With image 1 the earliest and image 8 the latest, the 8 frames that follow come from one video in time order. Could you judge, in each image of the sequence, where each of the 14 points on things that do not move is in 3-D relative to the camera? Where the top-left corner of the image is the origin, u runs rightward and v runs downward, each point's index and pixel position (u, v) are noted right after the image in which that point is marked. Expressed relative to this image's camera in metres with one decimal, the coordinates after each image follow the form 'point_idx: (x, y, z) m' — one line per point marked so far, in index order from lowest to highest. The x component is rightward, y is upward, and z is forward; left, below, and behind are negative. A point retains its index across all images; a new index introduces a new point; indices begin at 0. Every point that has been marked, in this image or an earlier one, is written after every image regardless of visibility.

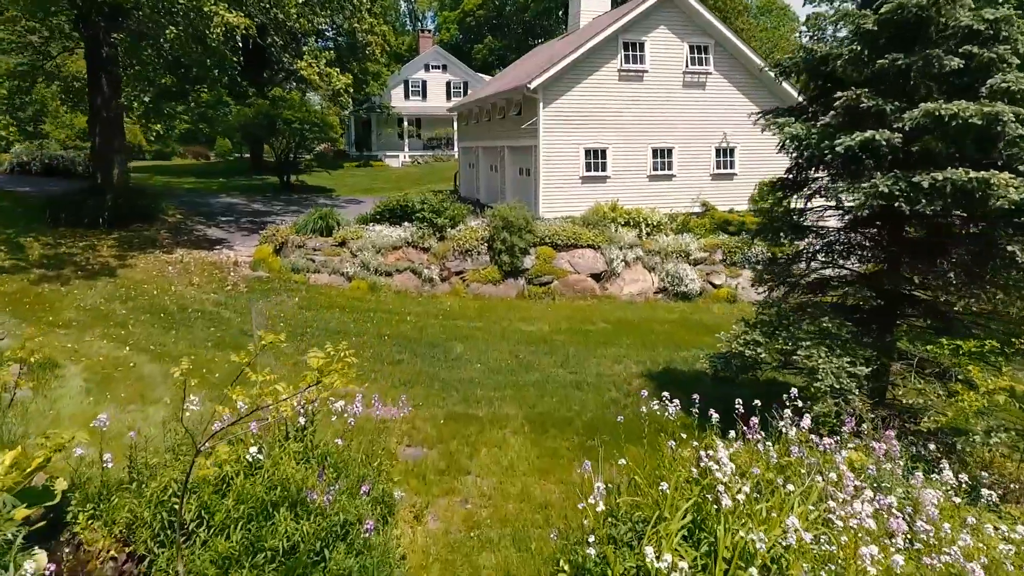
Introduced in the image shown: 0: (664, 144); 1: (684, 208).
0: (+4.1, +3.9, +19.5) m
1: (+4.8, +2.2, +20.1) m
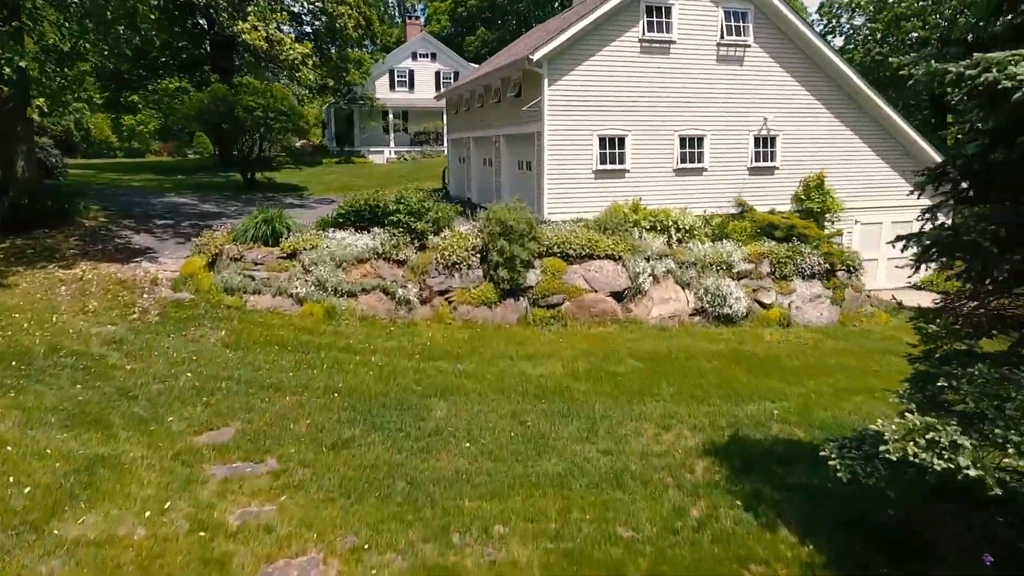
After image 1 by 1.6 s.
0: (+4.1, +3.5, +16.2) m
1: (+4.7, +1.8, +16.8) m
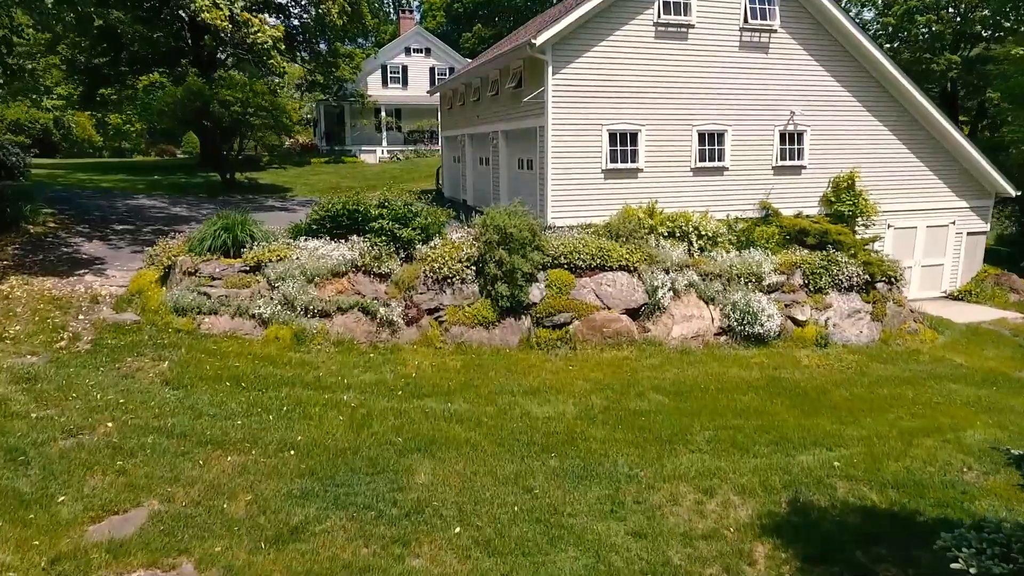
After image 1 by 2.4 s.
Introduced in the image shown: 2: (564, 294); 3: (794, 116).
0: (+4.1, +3.3, +14.5) m
1: (+4.7, +1.6, +15.1) m
2: (+0.8, -0.1, +10.9) m
3: (+6.0, +3.6, +15.2) m
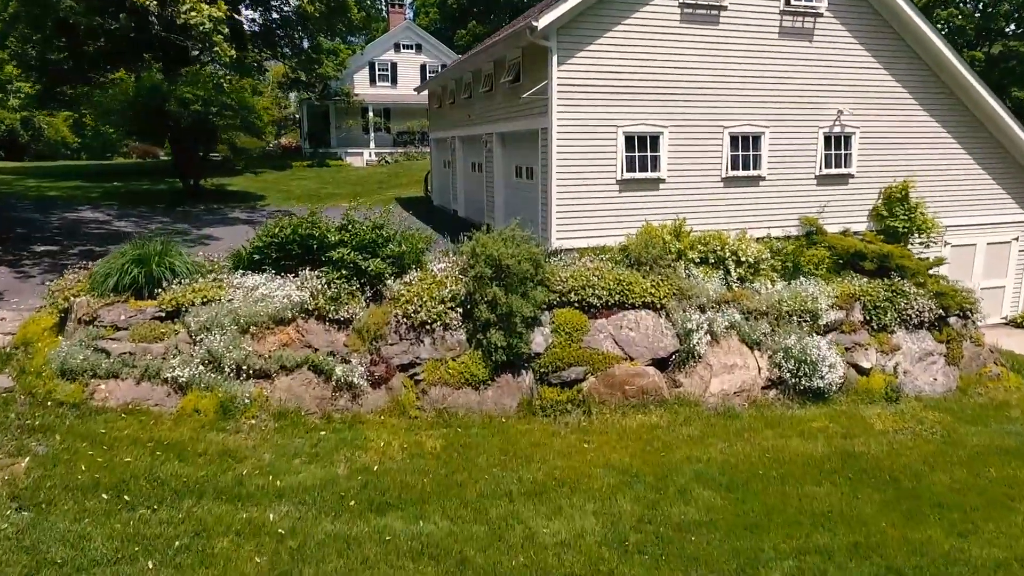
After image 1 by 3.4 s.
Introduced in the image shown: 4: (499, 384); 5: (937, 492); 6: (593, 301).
0: (+4.0, +2.7, +12.2) m
1: (+4.7, +1.0, +12.8) m
2: (+0.8, -0.7, +8.6) m
3: (+5.9, +3.1, +12.9) m
4: (-0.2, -1.1, +8.2) m
5: (+4.2, -2.0, +7.1) m
6: (+1.0, -0.2, +9.0) m
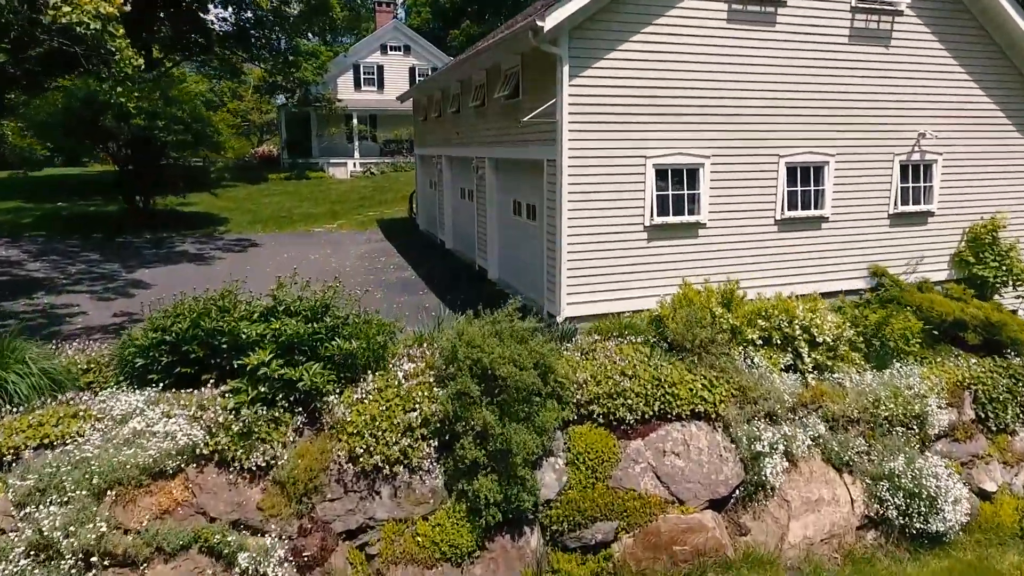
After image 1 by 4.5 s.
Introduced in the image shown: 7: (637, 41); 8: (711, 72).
0: (+4.0, +1.8, +9.6) m
1: (+4.6, +0.1, +10.2) m
2: (+0.7, -1.6, +6.0) m
3: (+5.8, +2.1, +10.3) m
4: (-0.2, -2.1, +5.6) m
5: (+4.2, -3.0, +4.5) m
6: (+1.0, -1.1, +6.4) m
7: (+1.5, +2.9, +8.5) m
8: (+2.5, +2.7, +8.9) m
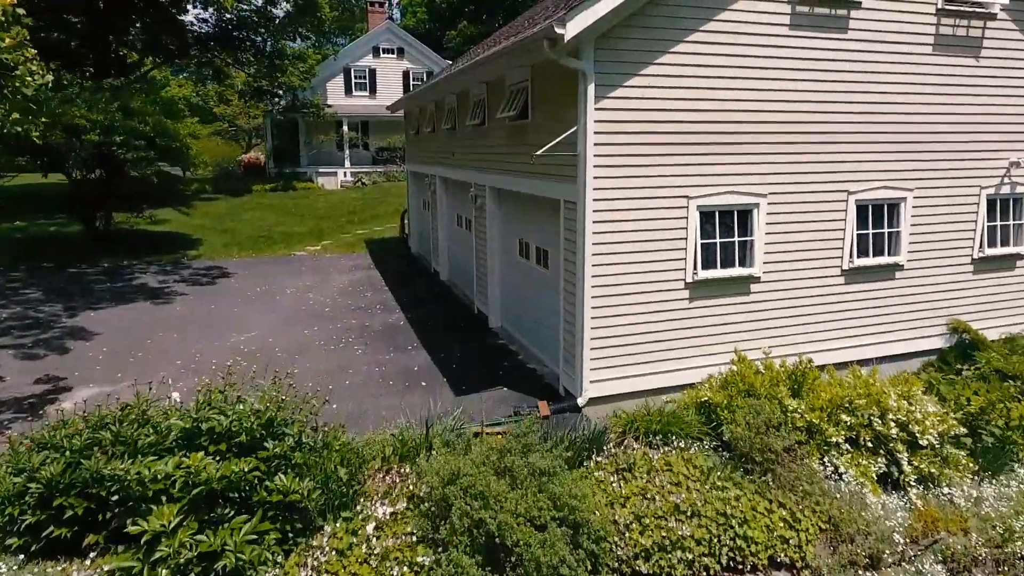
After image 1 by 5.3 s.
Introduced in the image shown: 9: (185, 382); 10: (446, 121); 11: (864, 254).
0: (+4.0, +1.1, +7.8) m
1: (+4.7, -0.7, +8.4) m
2: (+0.8, -2.3, +4.2) m
3: (+5.9, +1.4, +8.5) m
4: (-0.1, -2.8, +3.8) m
5: (+4.3, -3.7, +2.8) m
6: (+1.1, -1.9, +4.6) m
7: (+1.6, +2.2, +6.7) m
8: (+2.6, +2.0, +7.1) m
9: (-3.9, -1.1, +8.5) m
10: (-1.1, +2.9, +12.3) m
11: (+3.9, +0.4, +8.0) m
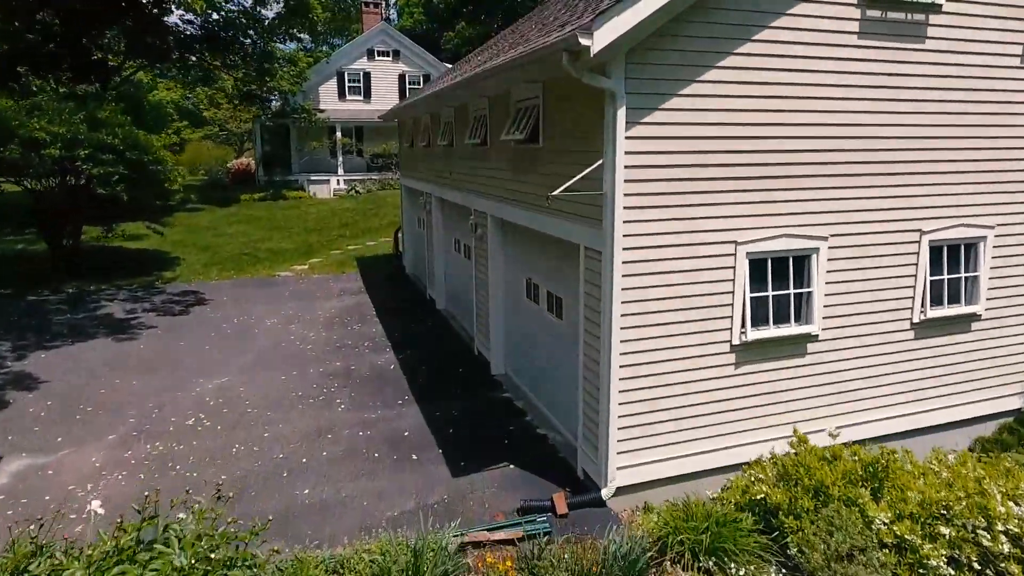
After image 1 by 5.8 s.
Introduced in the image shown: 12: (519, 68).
0: (+4.1, +0.5, +6.6) m
1: (+4.8, -1.2, +7.2) m
2: (+0.9, -2.9, +2.9) m
3: (+6.0, +0.9, +7.3) m
4: (0.0, -3.3, +2.5) m
5: (+4.4, -4.2, +1.5) m
6: (+1.2, -2.4, +3.4) m
7: (+1.6, +1.7, +5.4) m
8: (+2.6, +1.4, +5.9) m
9: (-3.8, -1.6, +7.2) m
10: (-1.1, +2.3, +11.0) m
11: (+4.0, -0.1, +6.7) m
12: (0.0, +1.8, +6.0) m
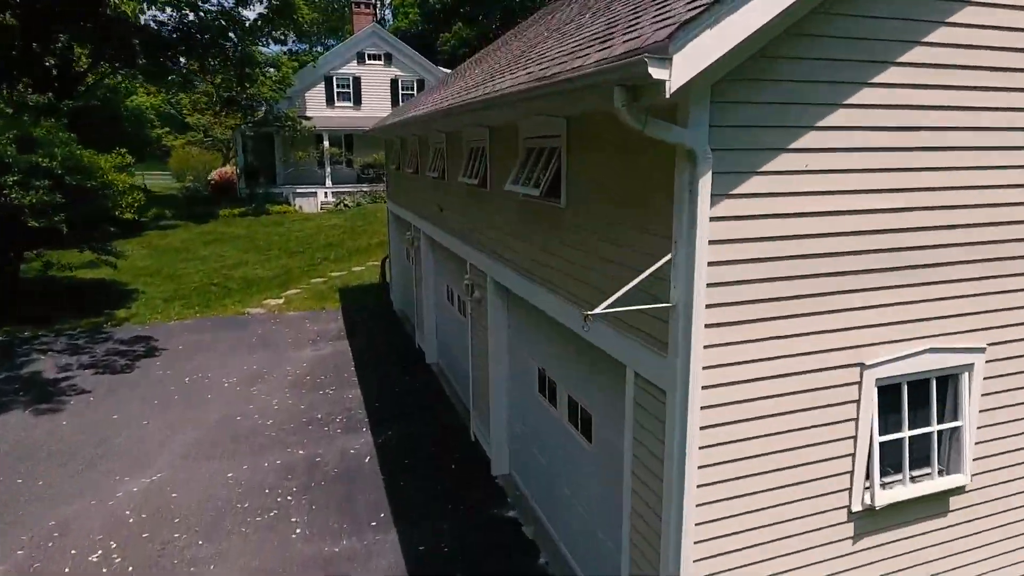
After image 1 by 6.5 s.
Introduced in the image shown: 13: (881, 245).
0: (+4.2, -0.2, +4.7) m
1: (+4.8, -1.9, +5.3) m
2: (+1.0, -3.6, +1.0) m
3: (+6.1, +0.1, +5.4) m
4: (+0.1, -4.1, +0.6) m
5: (+4.5, -5.0, -0.4) m
6: (+1.3, -3.2, +1.5) m
7: (+1.7, +0.9, +3.5) m
8: (+2.7, +0.7, +4.0) m
9: (-3.7, -2.4, +5.3) m
10: (-1.0, +1.6, +9.1) m
11: (+4.1, -0.9, +4.8) m
12: (+0.1, +1.0, +4.0) m
13: (+2.0, +0.2, +3.7) m
